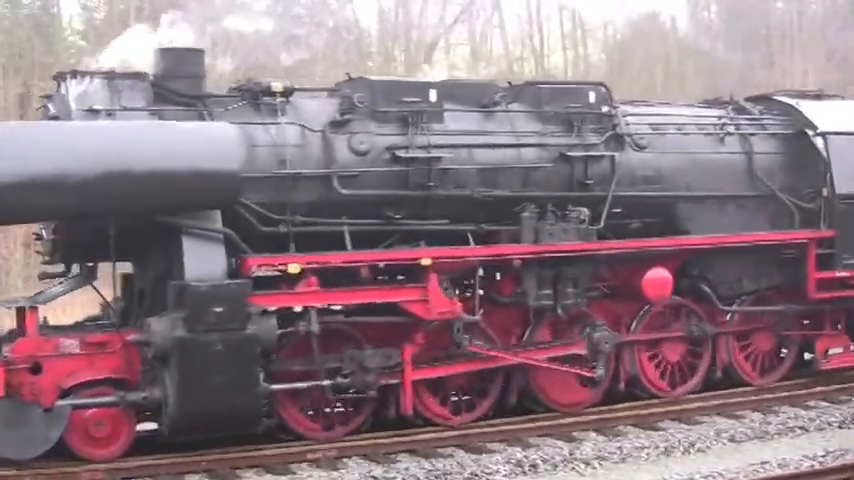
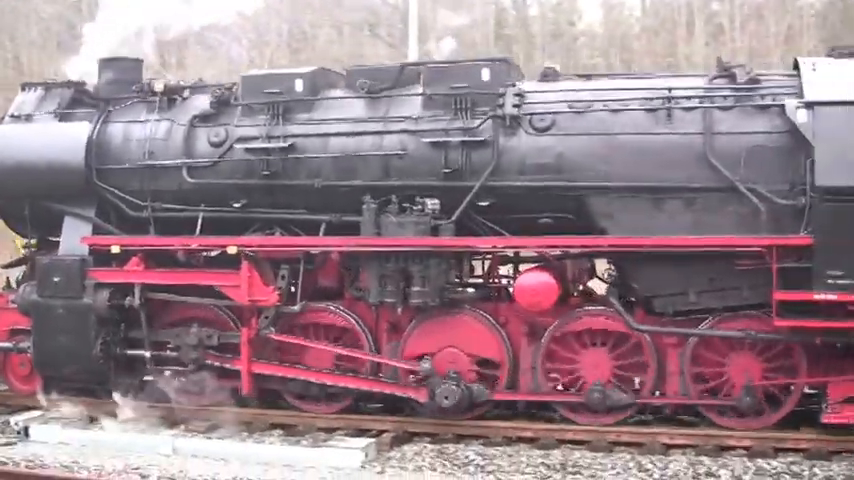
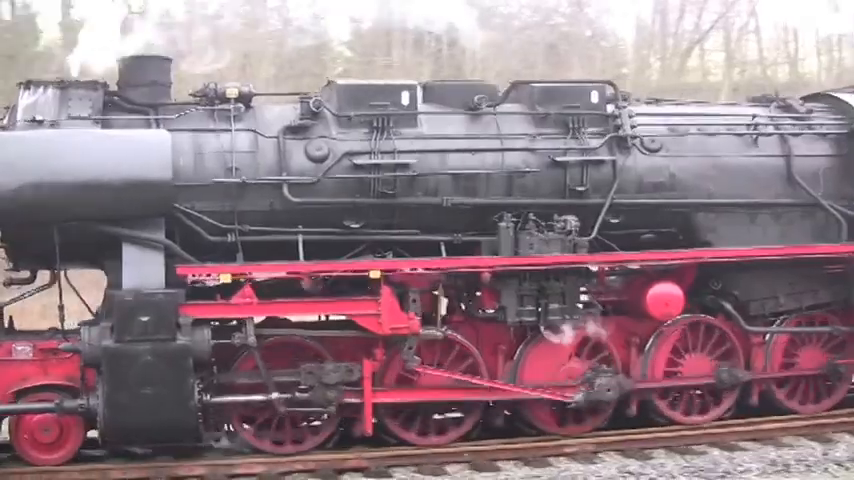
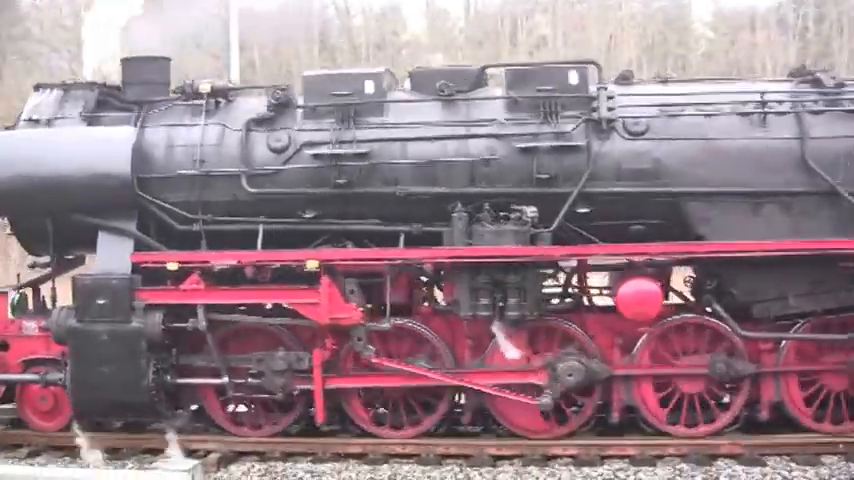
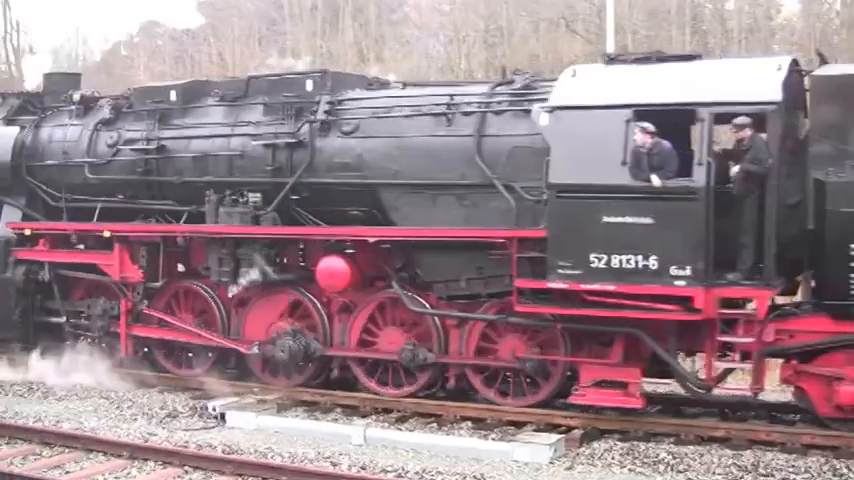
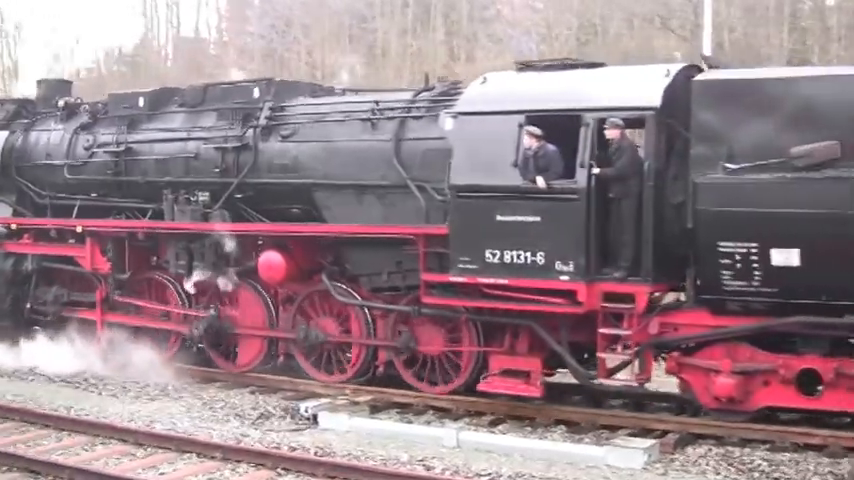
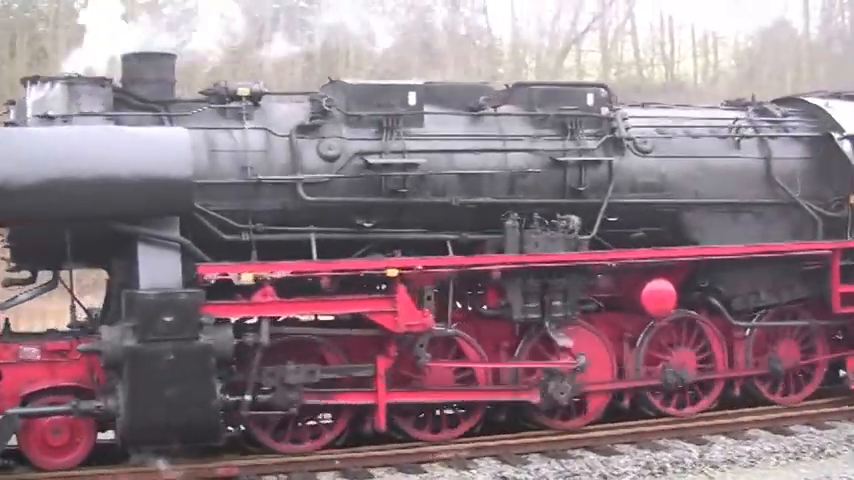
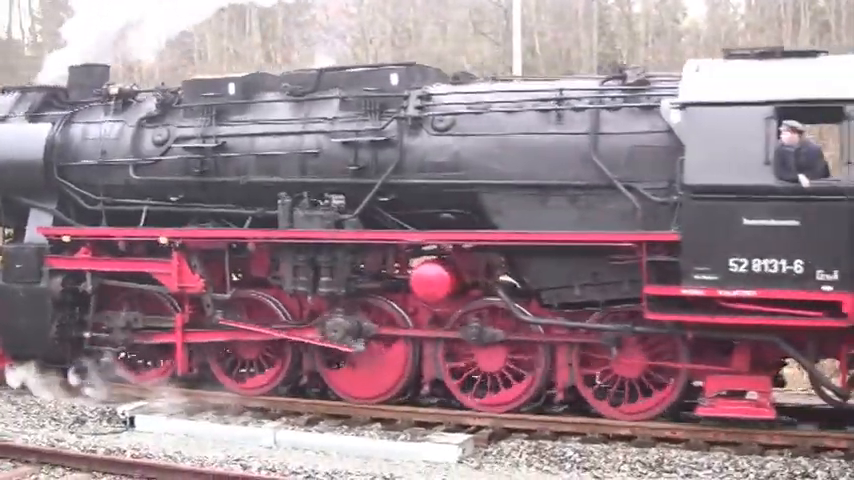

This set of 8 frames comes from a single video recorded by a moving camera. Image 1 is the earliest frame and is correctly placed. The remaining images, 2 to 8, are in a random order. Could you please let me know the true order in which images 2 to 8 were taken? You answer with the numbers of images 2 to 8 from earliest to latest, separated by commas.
7, 3, 4, 2, 8, 5, 6
